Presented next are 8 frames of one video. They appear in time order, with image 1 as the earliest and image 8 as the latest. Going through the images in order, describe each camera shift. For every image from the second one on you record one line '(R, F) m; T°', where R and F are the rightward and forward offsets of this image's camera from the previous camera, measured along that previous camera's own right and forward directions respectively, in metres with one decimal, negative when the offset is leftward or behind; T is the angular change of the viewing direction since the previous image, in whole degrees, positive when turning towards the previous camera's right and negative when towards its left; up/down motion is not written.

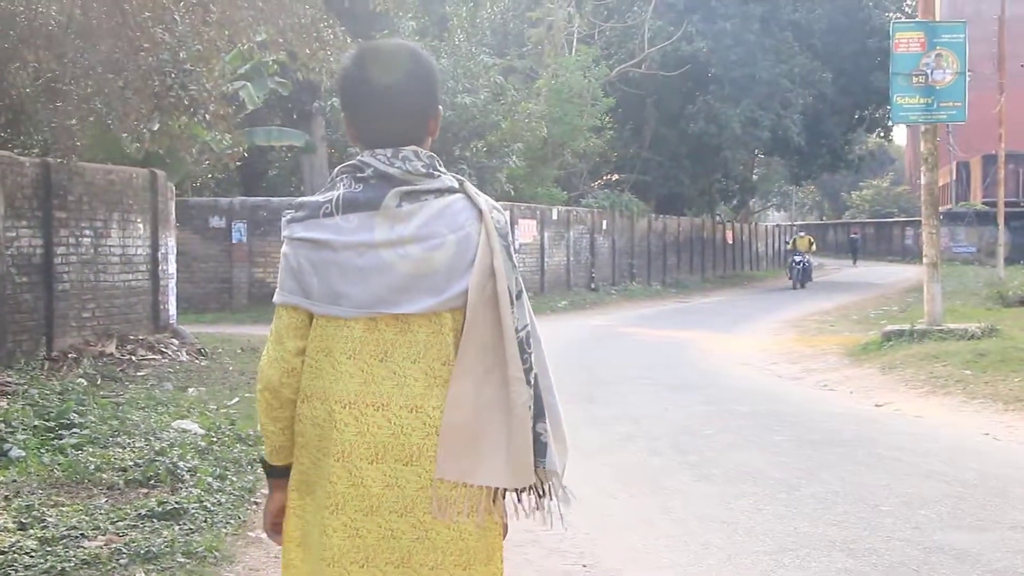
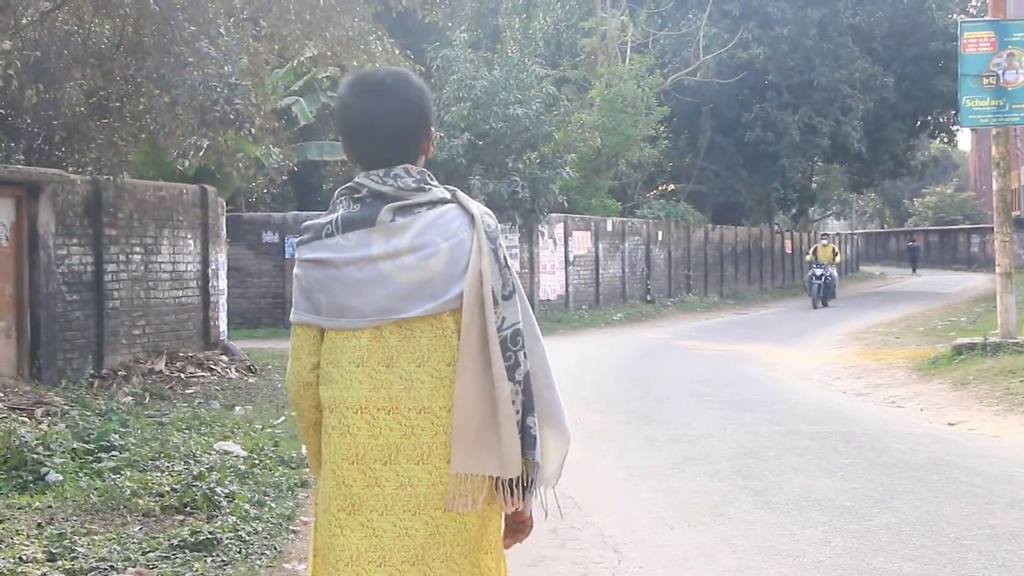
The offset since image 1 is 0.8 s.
(0.0, +0.3) m; -3°
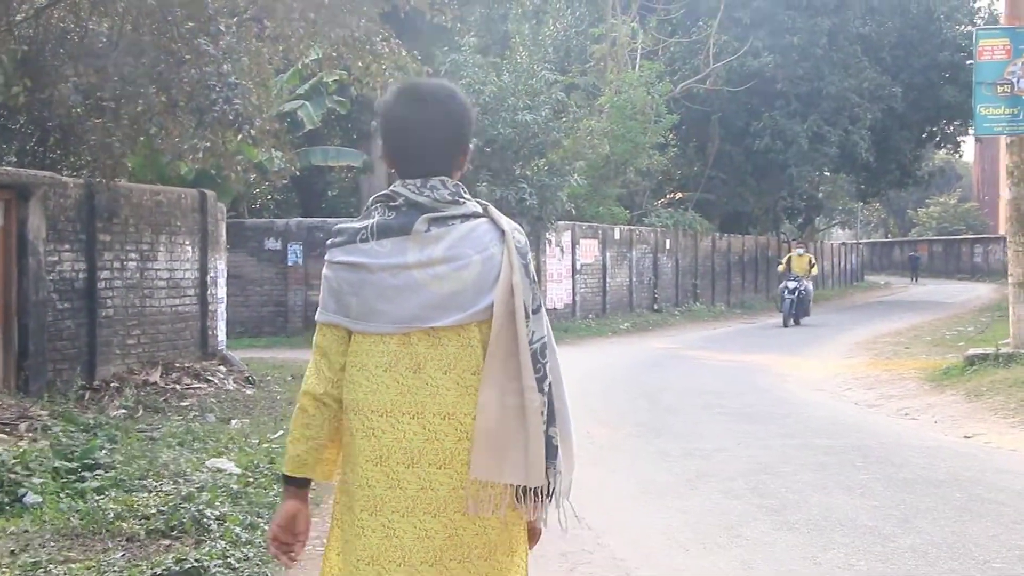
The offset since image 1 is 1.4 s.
(0.0, +0.3) m; 0°
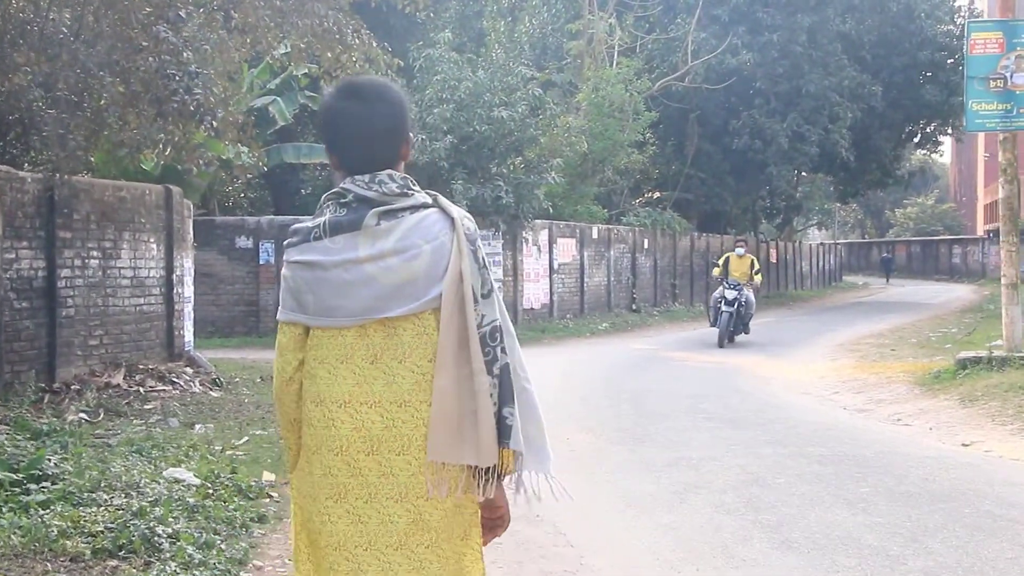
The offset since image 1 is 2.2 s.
(0.0, +0.4) m; +1°
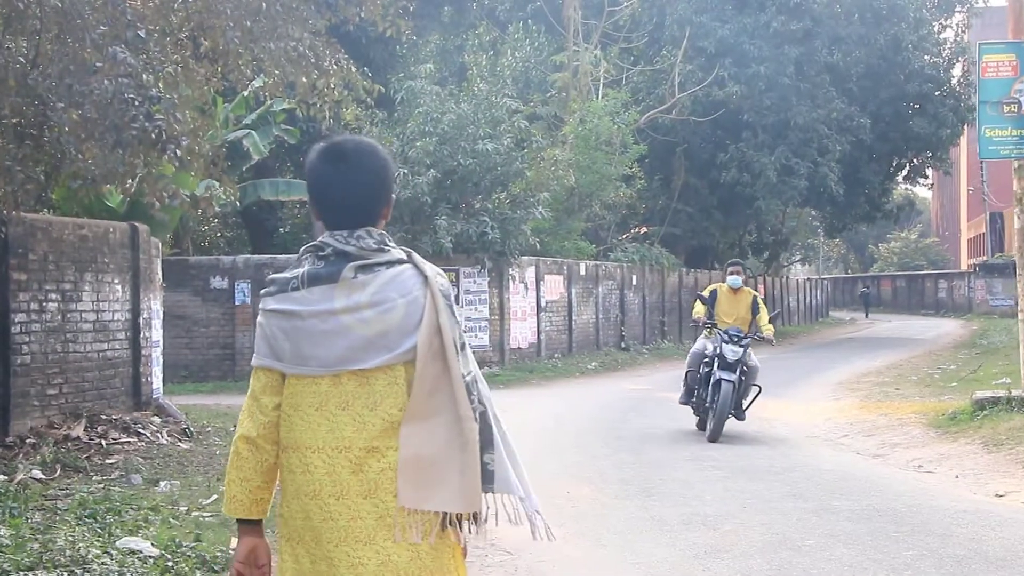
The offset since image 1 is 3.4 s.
(-0.1, +0.6) m; +1°
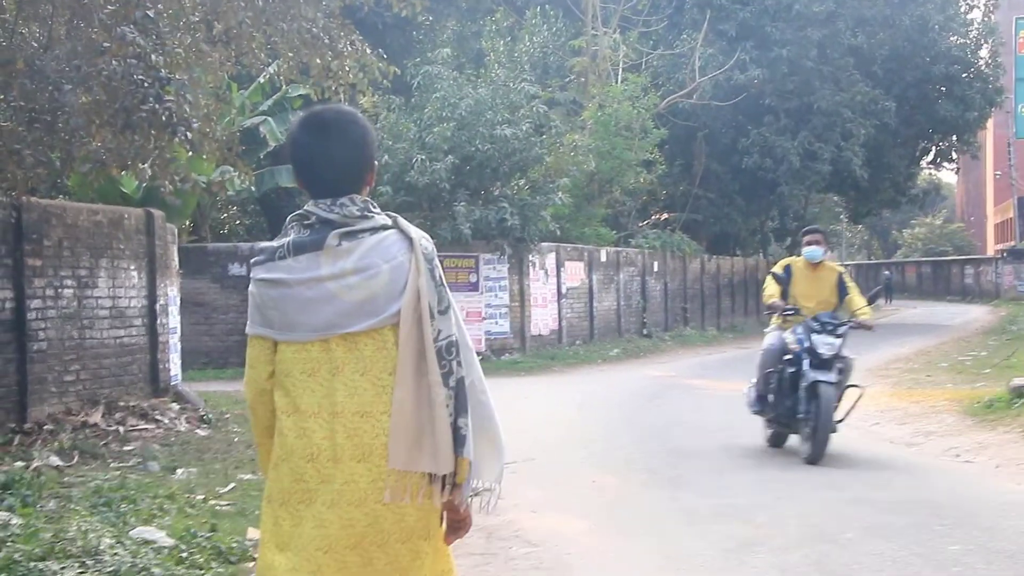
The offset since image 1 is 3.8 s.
(0.0, +0.2) m; -1°
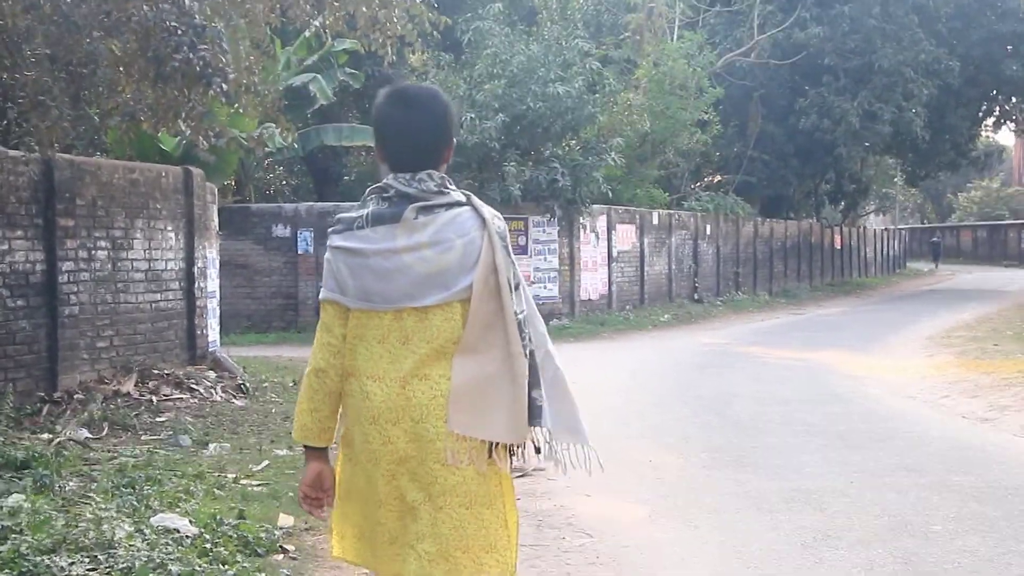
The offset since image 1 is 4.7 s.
(0.0, +0.5) m; -2°
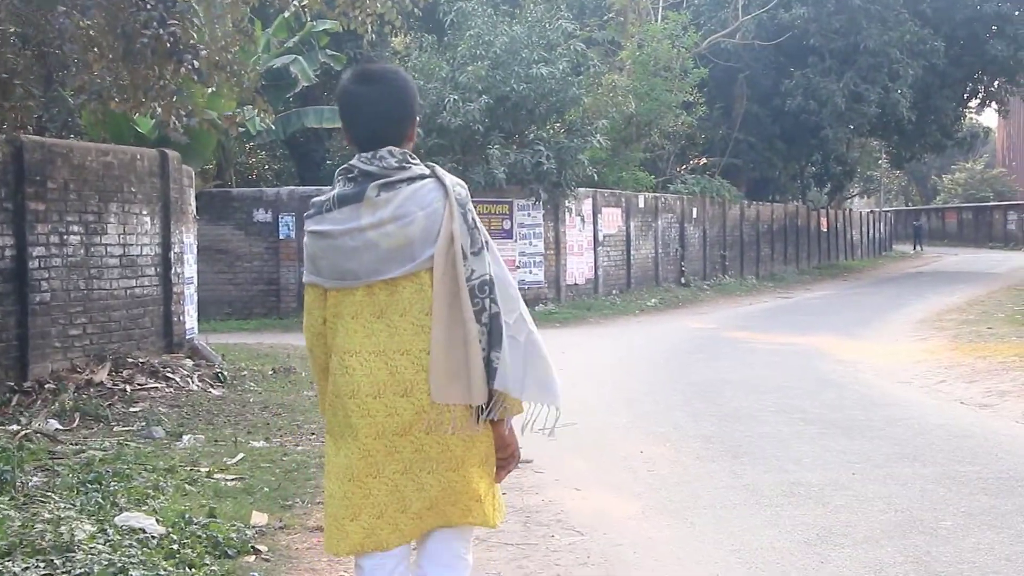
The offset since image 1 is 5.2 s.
(0.0, +0.2) m; +1°
